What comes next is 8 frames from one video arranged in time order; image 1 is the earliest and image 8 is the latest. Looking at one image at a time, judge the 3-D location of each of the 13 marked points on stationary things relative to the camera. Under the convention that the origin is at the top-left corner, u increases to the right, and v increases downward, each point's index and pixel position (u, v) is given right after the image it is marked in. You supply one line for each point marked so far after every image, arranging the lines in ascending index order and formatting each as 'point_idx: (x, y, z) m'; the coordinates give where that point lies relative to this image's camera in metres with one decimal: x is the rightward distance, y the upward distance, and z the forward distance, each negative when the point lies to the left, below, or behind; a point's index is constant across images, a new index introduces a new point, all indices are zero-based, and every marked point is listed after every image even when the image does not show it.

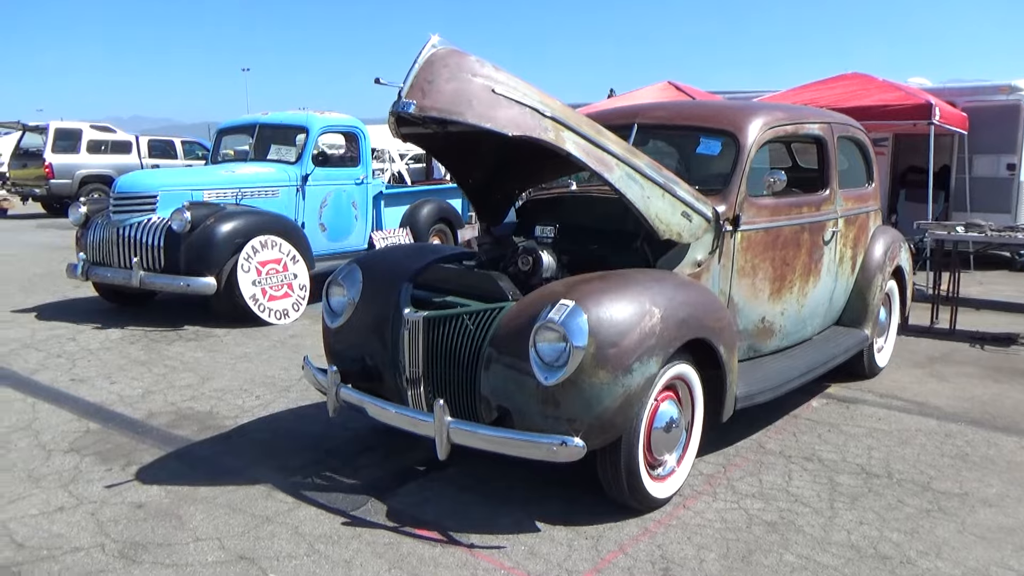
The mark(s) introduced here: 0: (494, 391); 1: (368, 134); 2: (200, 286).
0: (-0.1, -0.4, +3.1) m
1: (-1.7, +1.8, +9.0) m
2: (-2.7, 0.0, +6.7) m
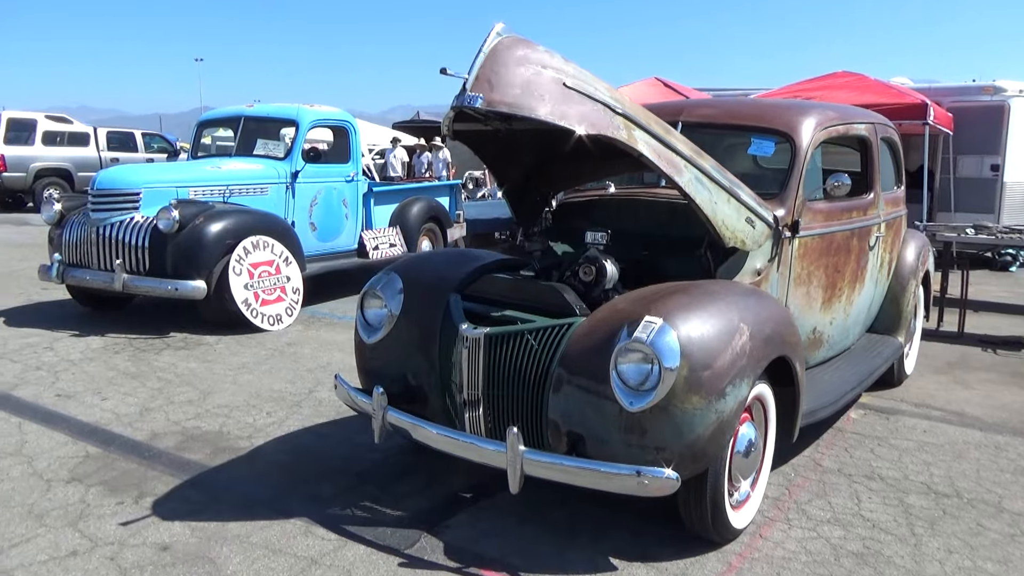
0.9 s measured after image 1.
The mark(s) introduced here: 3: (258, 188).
0: (+0.2, -0.5, +2.8) m
1: (-1.7, +1.8, +8.6) m
2: (-2.7, 0.0, +6.3) m
3: (-2.5, +1.0, +7.5) m
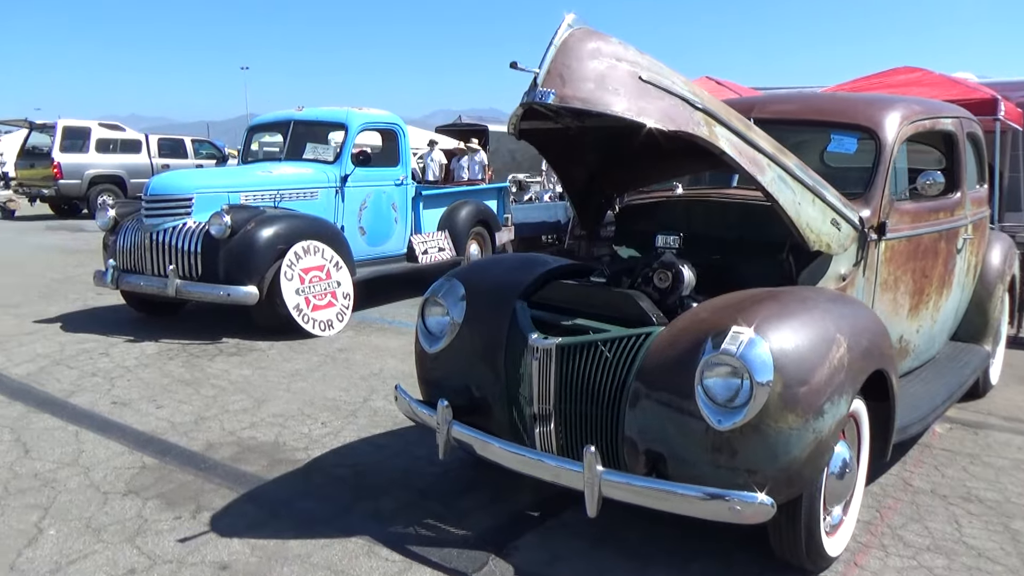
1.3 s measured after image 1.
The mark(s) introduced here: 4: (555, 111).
0: (+0.5, -0.5, +2.7) m
1: (-1.2, +1.7, +8.5) m
2: (-2.2, -0.1, +6.2) m
3: (-2.0, +0.9, +7.4) m
4: (+0.2, +0.6, +2.7) m
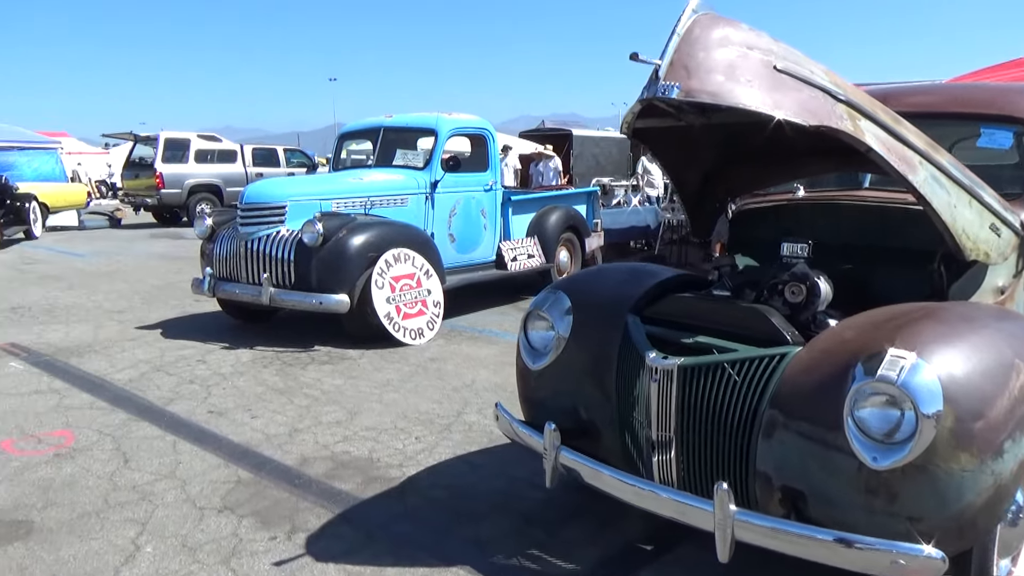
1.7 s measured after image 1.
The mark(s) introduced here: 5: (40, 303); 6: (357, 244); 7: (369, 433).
0: (+0.8, -0.6, +2.3) m
1: (-0.2, +1.6, +8.4) m
2: (-1.4, -0.1, +6.2) m
3: (-1.1, +0.9, +7.4) m
4: (+0.5, +0.6, +2.5) m
5: (-5.5, -0.2, +8.9) m
6: (-1.3, +0.4, +6.4) m
7: (-0.8, -0.8, +4.4) m
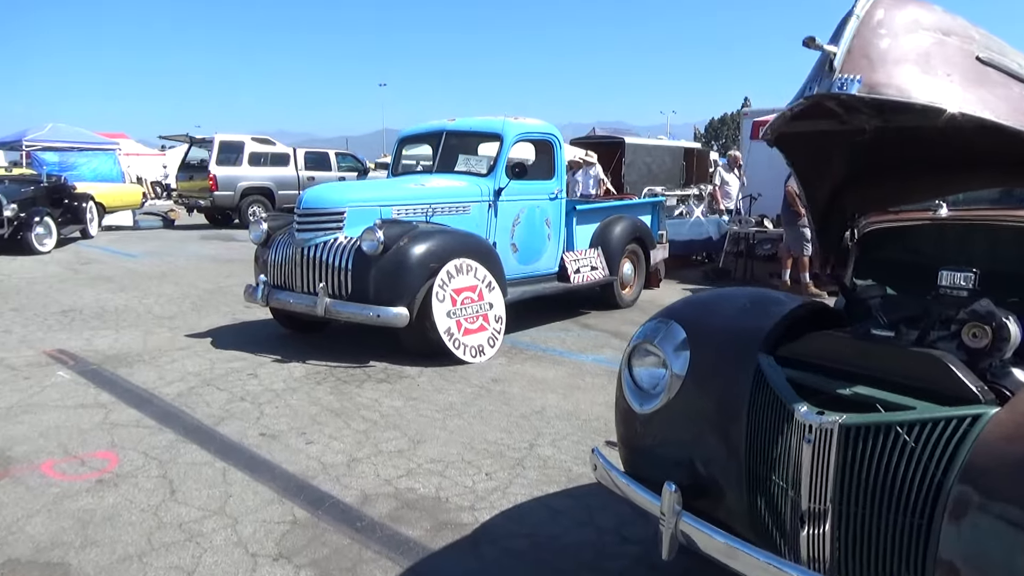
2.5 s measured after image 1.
0: (+1.1, -0.7, +1.8) m
1: (+0.5, +1.5, +7.9) m
2: (-0.9, -0.2, +5.8) m
3: (-0.5, +0.7, +7.0) m
4: (+0.9, +0.5, +2.0) m
5: (-4.8, -0.2, +8.7) m
6: (-0.7, +0.3, +6.0) m
7: (-0.4, -0.9, +4.0) m
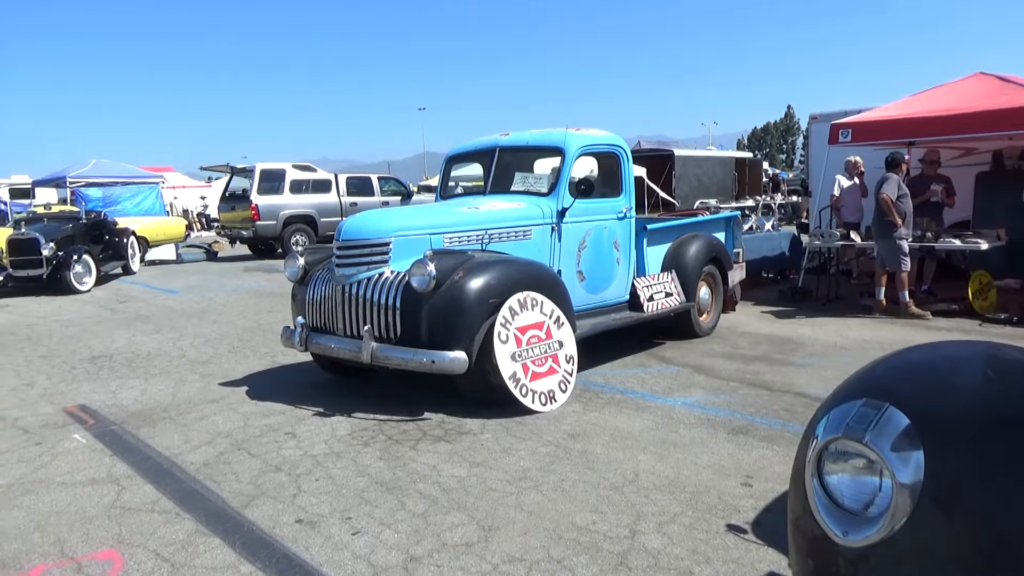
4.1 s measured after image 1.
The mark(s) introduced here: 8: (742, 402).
0: (+1.4, -0.8, +0.9) m
1: (+1.1, +1.2, +7.1) m
2: (-0.4, -0.5, +5.0) m
3: (+0.1, +0.5, +6.1) m
4: (+1.1, +0.3, +1.1) m
5: (-4.1, -0.7, +8.1) m
6: (-0.2, 0.0, +5.2) m
7: (0.0, -1.1, +3.1) m
8: (+1.7, -0.8, +5.5) m
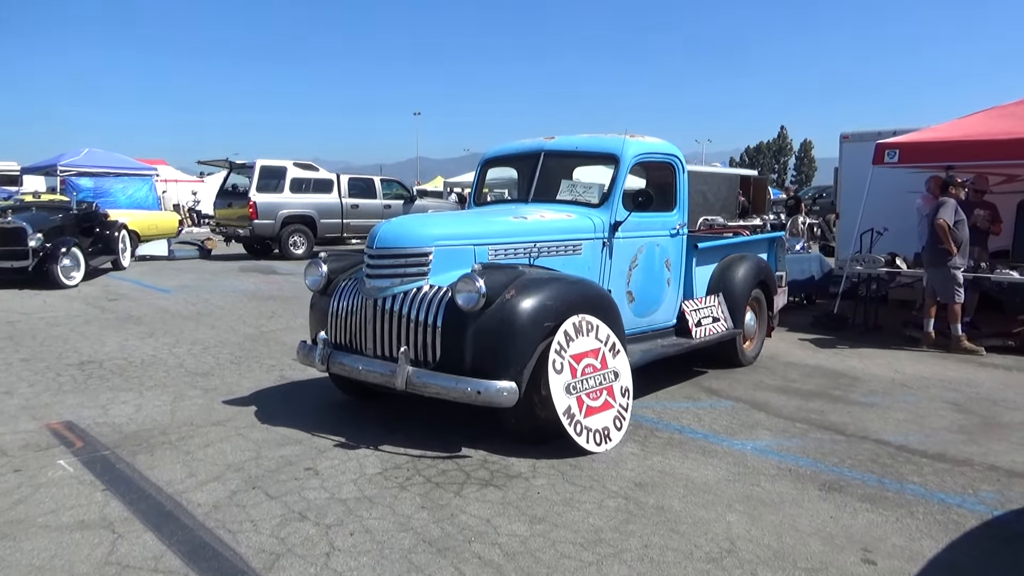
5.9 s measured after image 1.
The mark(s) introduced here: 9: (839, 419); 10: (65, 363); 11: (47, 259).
0: (+1.8, -0.9, +0.3) m
1: (+1.5, +1.0, +6.5) m
2: (-0.1, -0.6, +4.3) m
3: (+0.4, +0.3, +5.5) m
4: (+1.6, +0.2, +0.5) m
5: (-3.8, -0.7, +7.4) m
6: (+0.1, -0.1, +4.6) m
7: (+0.4, -1.2, +2.4) m
8: (+2.0, -1.0, +4.9) m
9: (+2.4, -1.0, +5.7) m
10: (-4.1, -0.7, +7.1) m
11: (-7.5, +0.5, +12.4) m
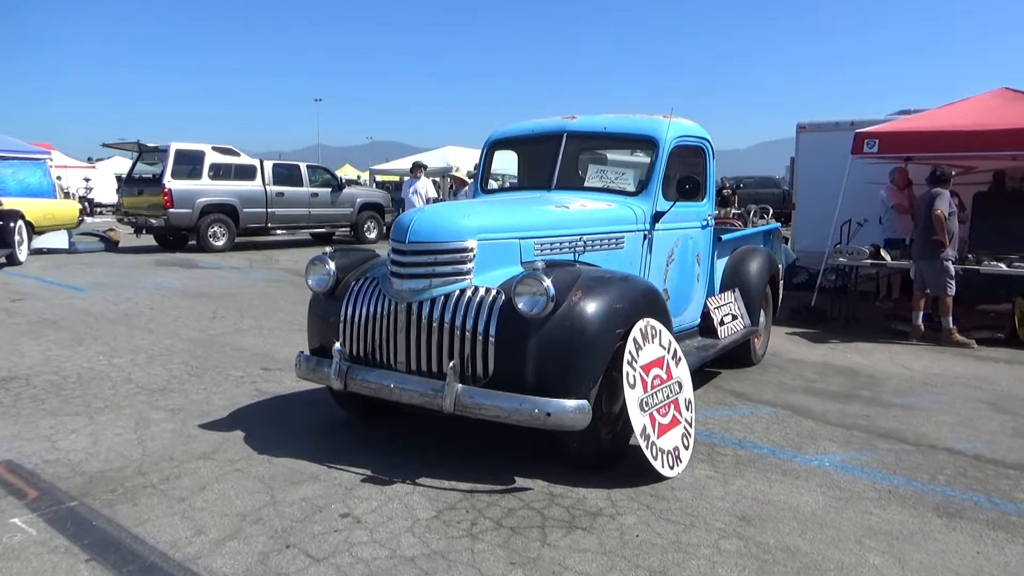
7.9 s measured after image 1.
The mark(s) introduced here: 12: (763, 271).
0: (+2.7, -1.0, -0.1) m
1: (+1.5, +1.1, +5.9) m
2: (+0.3, -0.6, +3.7) m
3: (+0.6, +0.3, +4.9) m
4: (+2.4, +0.2, 0.0) m
5: (-3.8, -0.7, +6.2) m
6: (+0.5, -0.1, +3.9) m
7: (+1.0, -1.3, +1.8) m
8: (+2.3, -1.0, +4.5) m
9: (+2.6, -0.9, +5.3) m
10: (-4.1, -0.7, +5.9) m
11: (-8.1, +0.5, +10.7) m
12: (+2.2, +0.2, +6.7) m
